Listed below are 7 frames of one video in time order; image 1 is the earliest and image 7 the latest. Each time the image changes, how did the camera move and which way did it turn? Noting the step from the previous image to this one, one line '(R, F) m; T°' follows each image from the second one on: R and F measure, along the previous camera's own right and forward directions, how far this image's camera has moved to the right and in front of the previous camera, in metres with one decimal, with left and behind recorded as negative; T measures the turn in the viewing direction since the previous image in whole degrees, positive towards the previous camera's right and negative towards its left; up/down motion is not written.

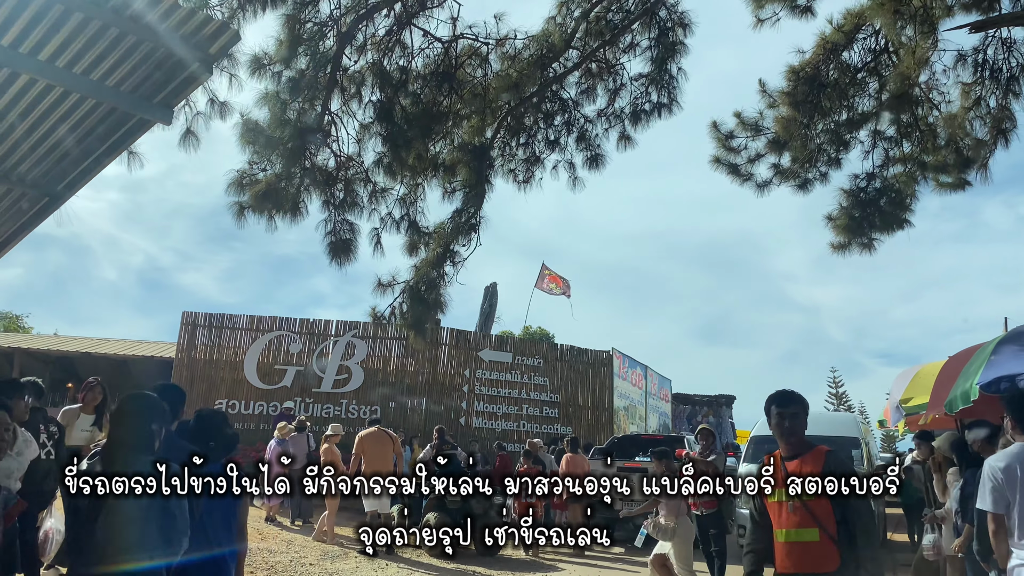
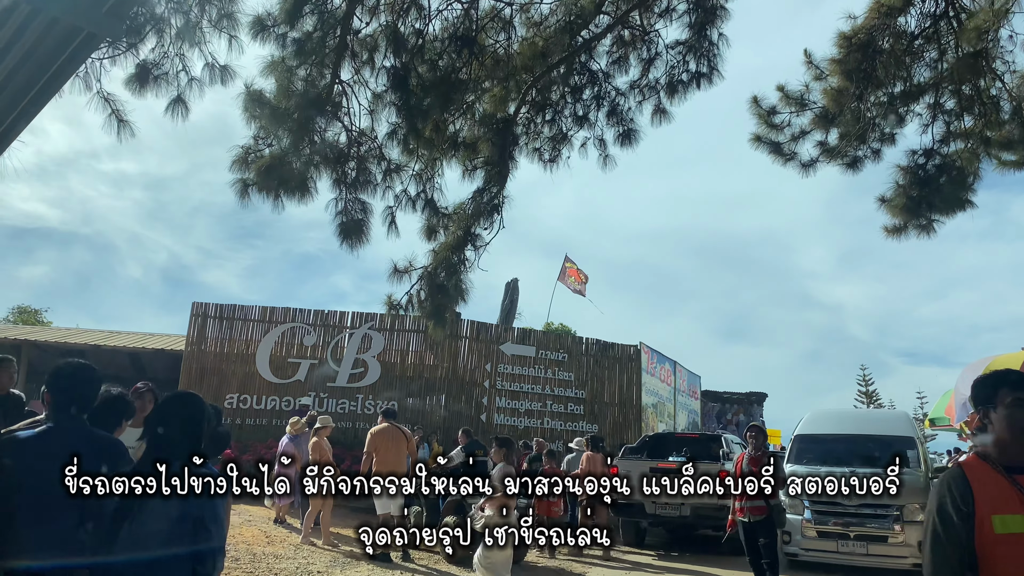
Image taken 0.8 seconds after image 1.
(-0.1, +0.7) m; -2°
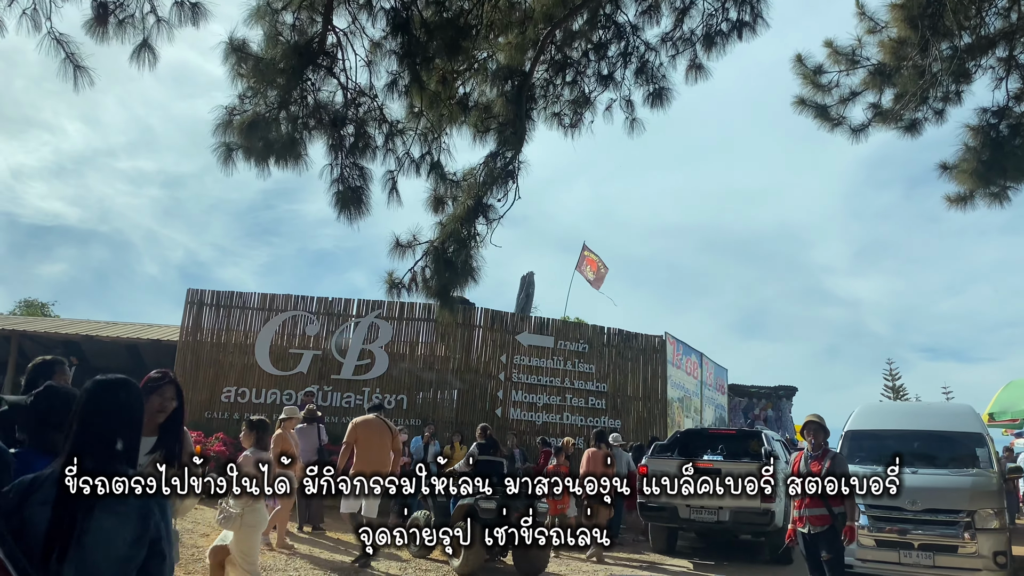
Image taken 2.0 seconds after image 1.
(0.0, +0.9) m; -1°
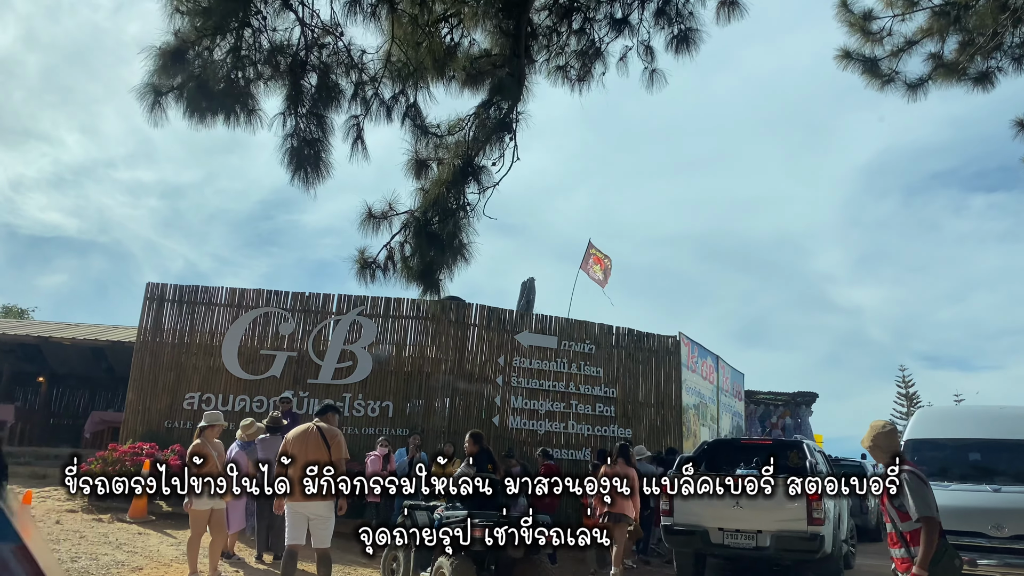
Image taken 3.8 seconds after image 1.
(0.0, +1.4) m; 0°
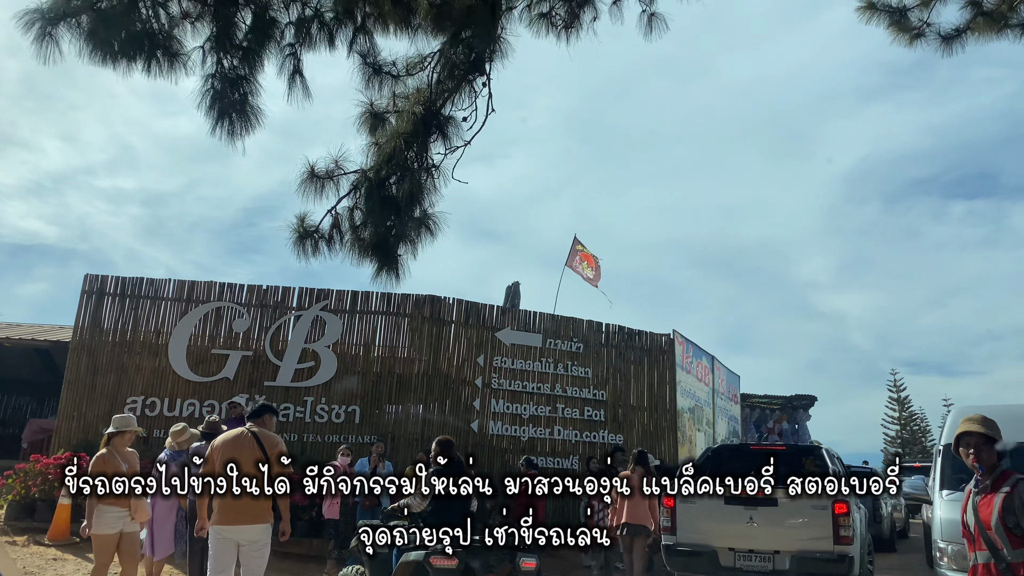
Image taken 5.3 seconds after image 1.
(+0.1, +1.0) m; +1°
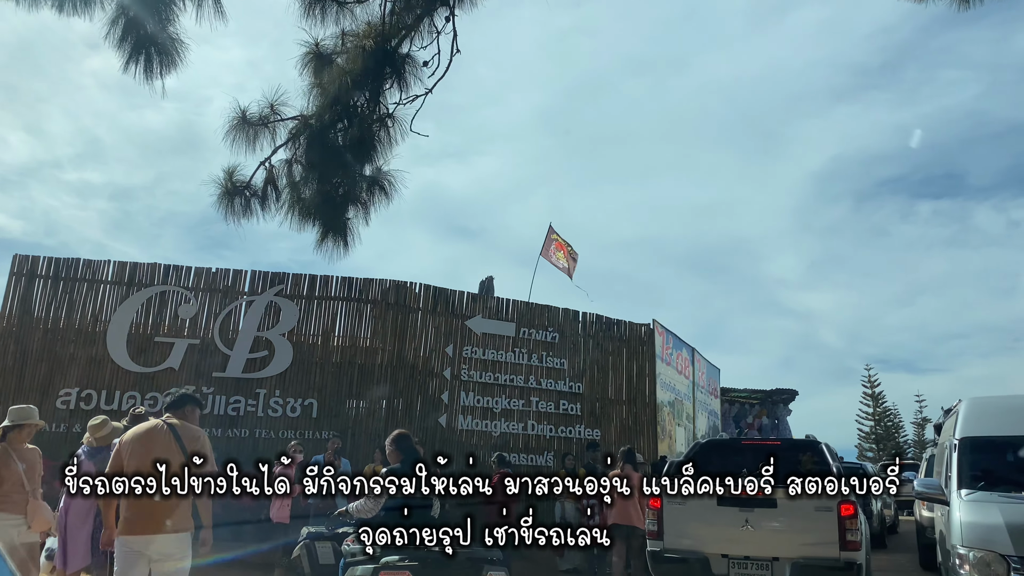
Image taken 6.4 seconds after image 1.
(0.0, +0.7) m; +2°
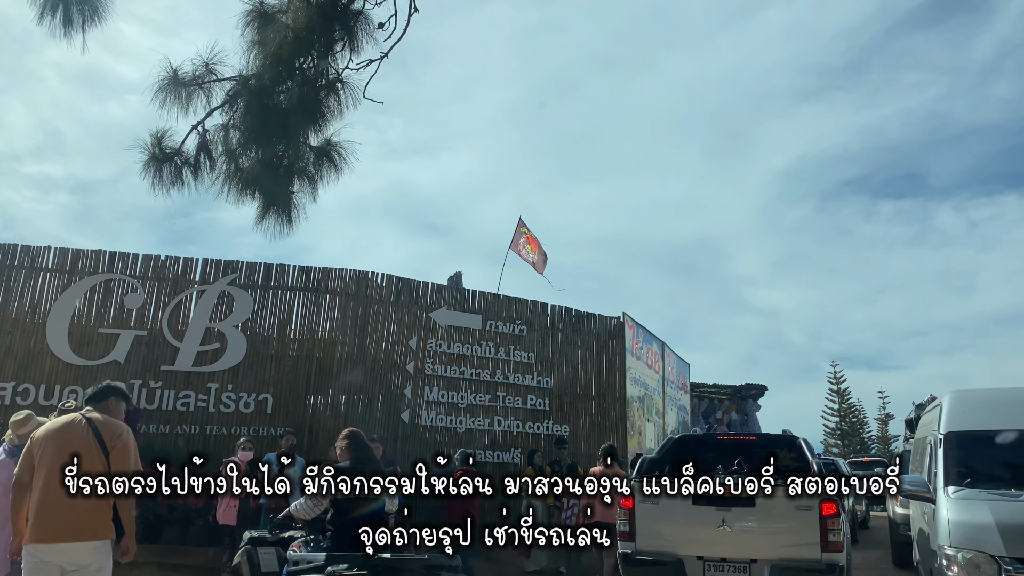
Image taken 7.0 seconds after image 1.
(0.0, +0.4) m; +2°
